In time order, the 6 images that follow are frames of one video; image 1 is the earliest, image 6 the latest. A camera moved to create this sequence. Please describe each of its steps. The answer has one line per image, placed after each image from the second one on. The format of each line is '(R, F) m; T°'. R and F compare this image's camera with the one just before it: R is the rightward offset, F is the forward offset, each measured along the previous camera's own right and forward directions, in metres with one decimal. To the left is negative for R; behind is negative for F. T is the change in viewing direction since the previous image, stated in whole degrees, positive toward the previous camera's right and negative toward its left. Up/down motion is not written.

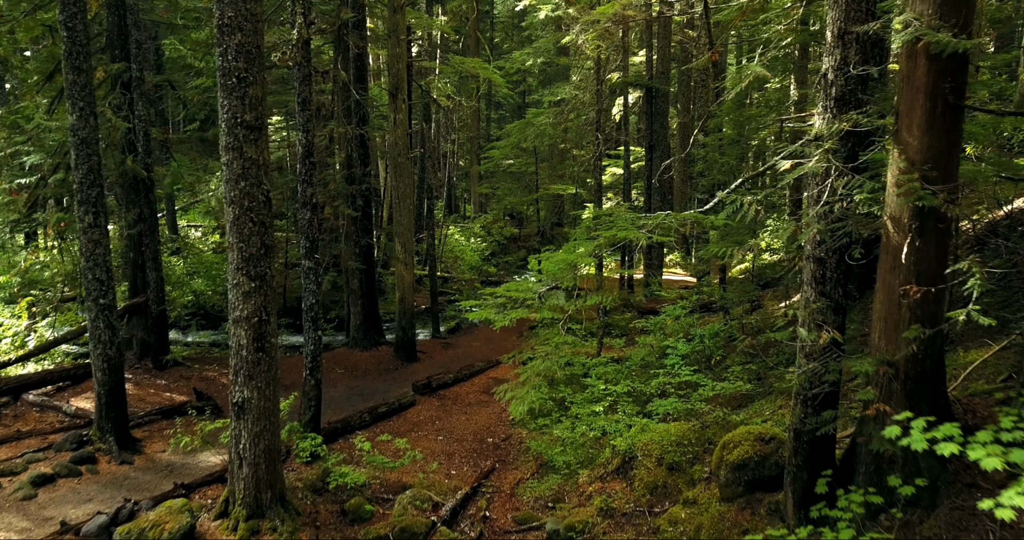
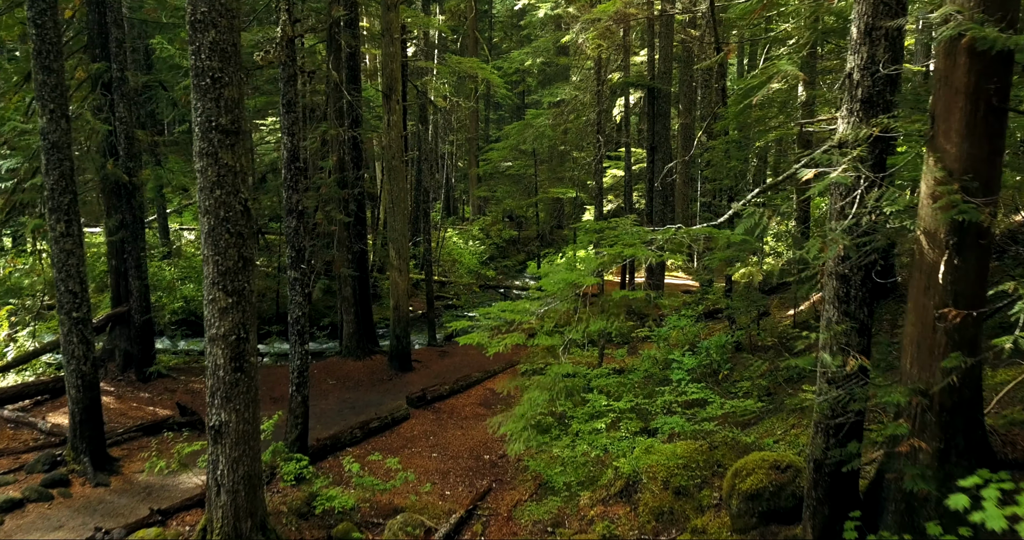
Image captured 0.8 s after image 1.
(0.0, +0.4) m; 0°
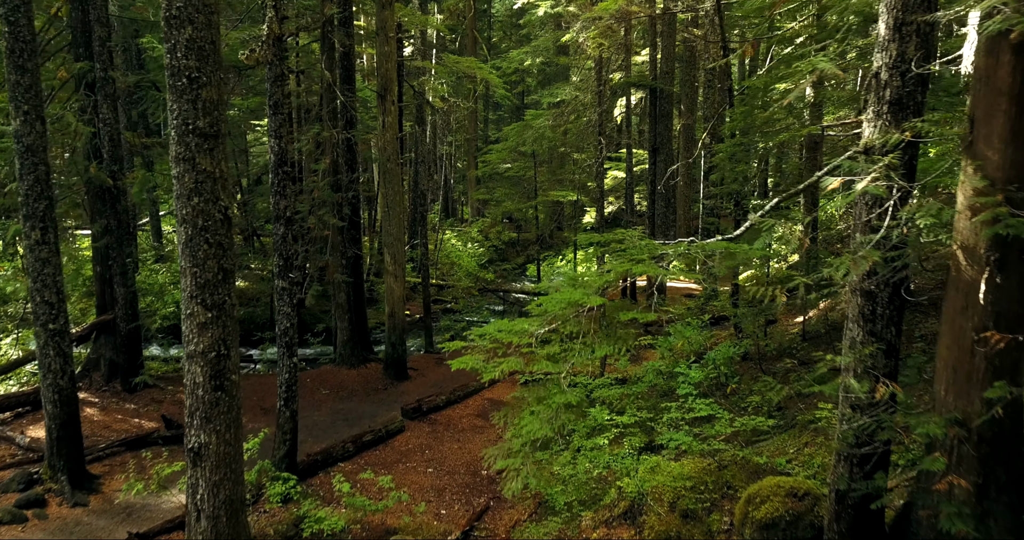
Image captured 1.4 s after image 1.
(0.0, +0.3) m; 0°
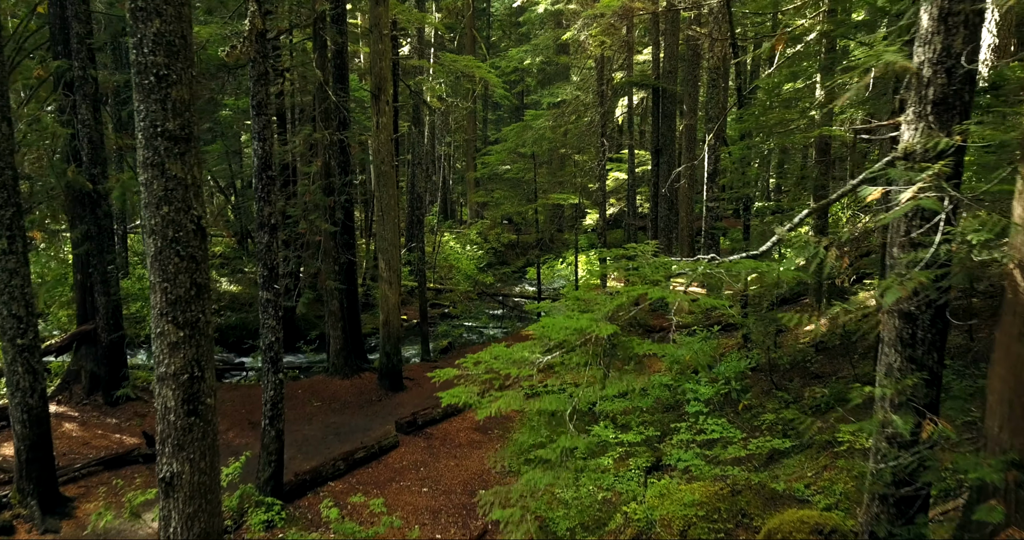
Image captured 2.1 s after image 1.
(0.0, +0.4) m; 0°
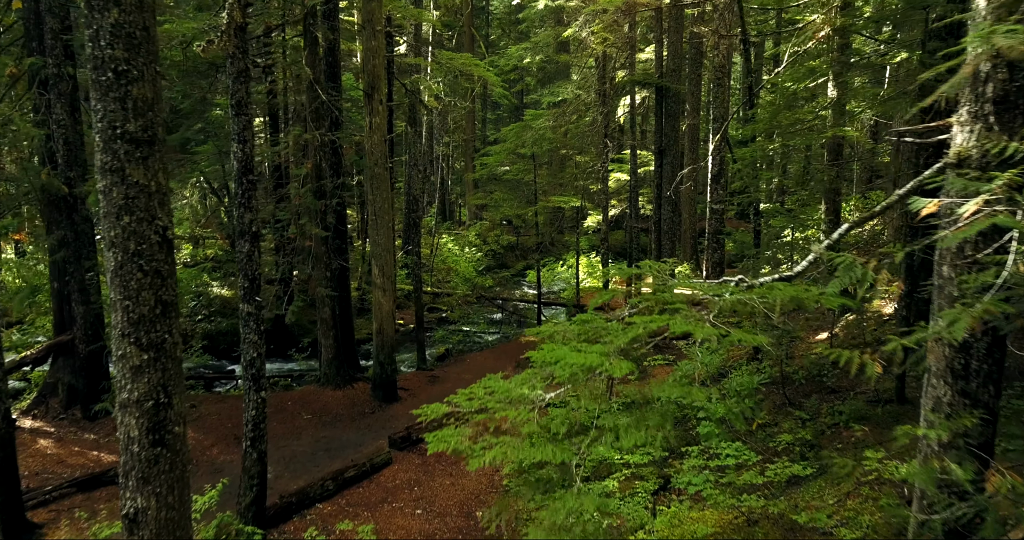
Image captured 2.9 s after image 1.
(0.0, +0.4) m; 0°
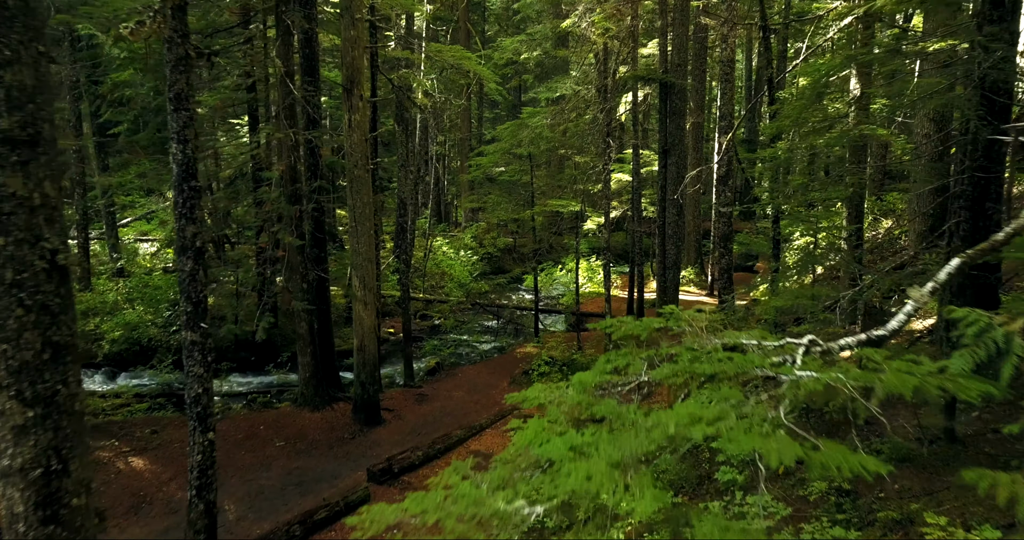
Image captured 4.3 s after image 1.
(+0.1, +0.9) m; 0°
